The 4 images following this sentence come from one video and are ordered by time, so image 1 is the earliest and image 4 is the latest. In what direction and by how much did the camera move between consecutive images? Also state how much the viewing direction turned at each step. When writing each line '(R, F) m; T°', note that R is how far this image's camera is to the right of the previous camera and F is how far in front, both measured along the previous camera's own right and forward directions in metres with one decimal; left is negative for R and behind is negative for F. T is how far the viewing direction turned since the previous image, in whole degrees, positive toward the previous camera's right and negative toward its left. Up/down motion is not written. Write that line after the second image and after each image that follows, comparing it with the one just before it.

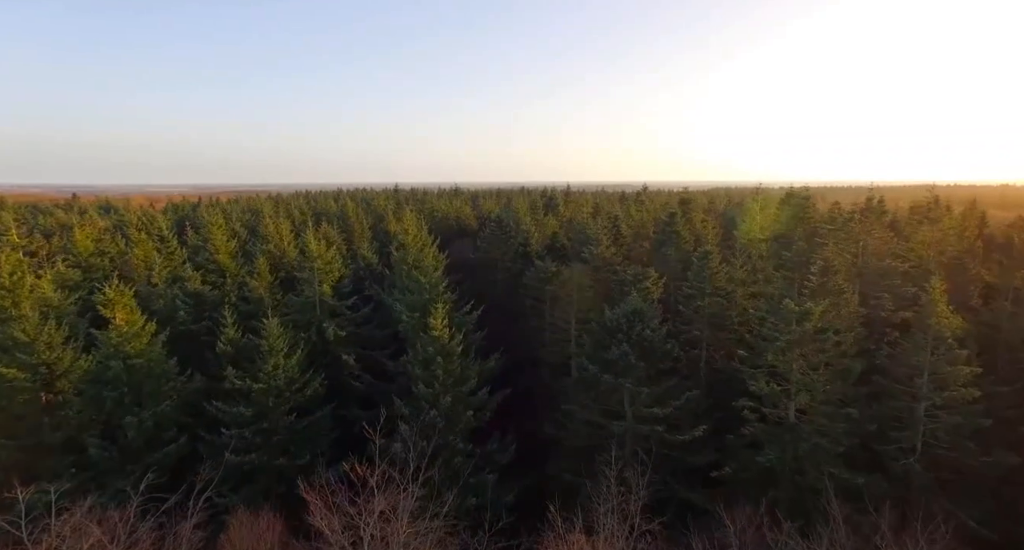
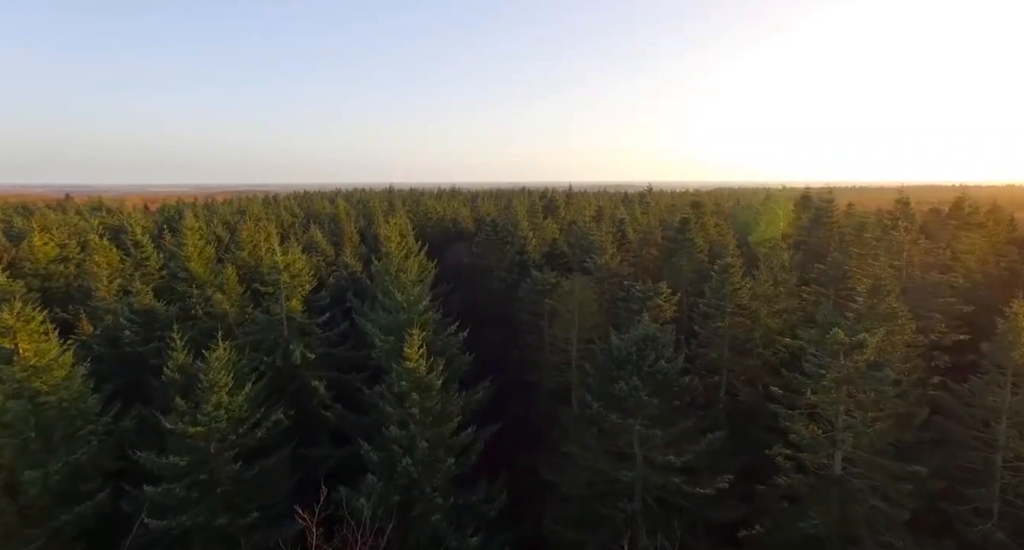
(+0.4, +3.6) m; 0°
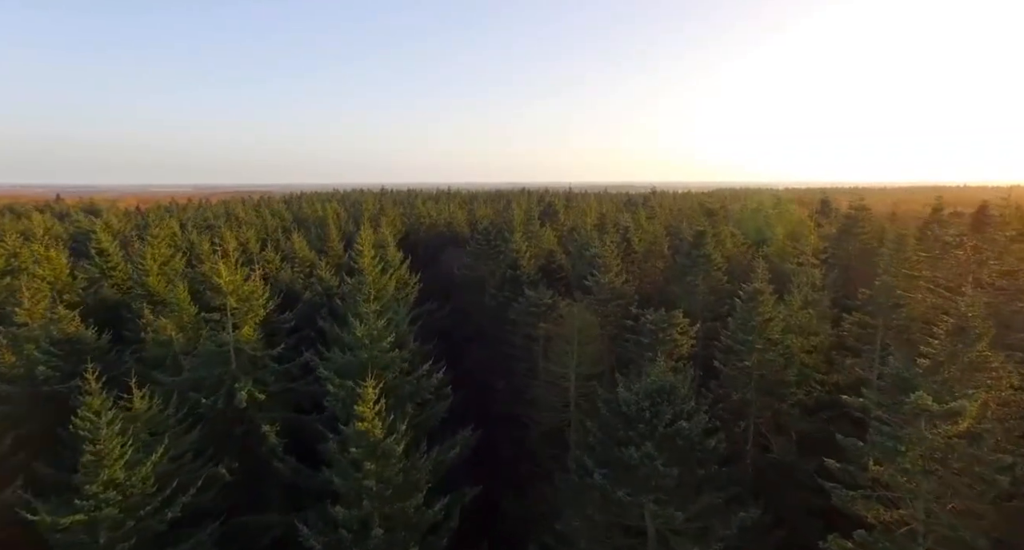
(+0.6, +4.0) m; 0°
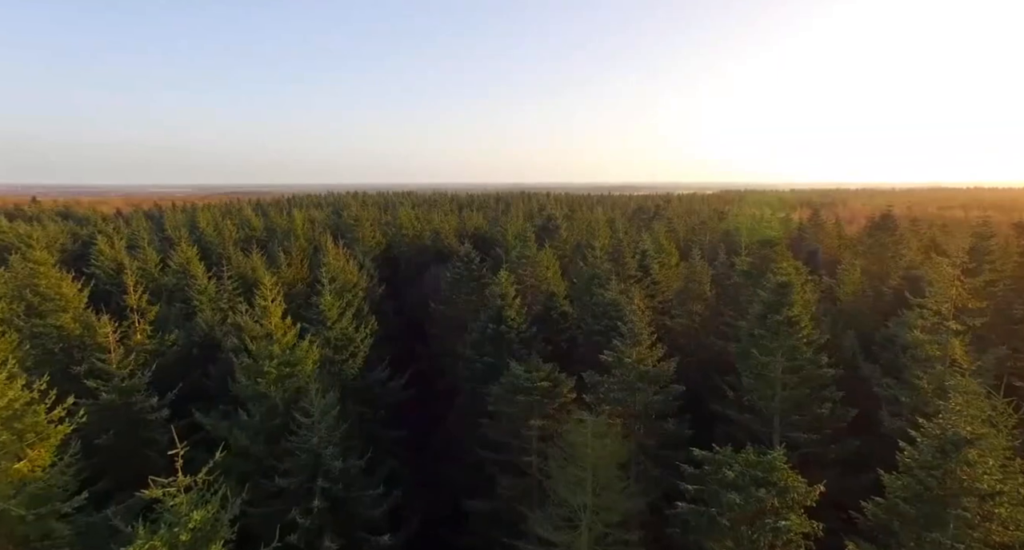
(+0.9, +9.7) m; 0°
